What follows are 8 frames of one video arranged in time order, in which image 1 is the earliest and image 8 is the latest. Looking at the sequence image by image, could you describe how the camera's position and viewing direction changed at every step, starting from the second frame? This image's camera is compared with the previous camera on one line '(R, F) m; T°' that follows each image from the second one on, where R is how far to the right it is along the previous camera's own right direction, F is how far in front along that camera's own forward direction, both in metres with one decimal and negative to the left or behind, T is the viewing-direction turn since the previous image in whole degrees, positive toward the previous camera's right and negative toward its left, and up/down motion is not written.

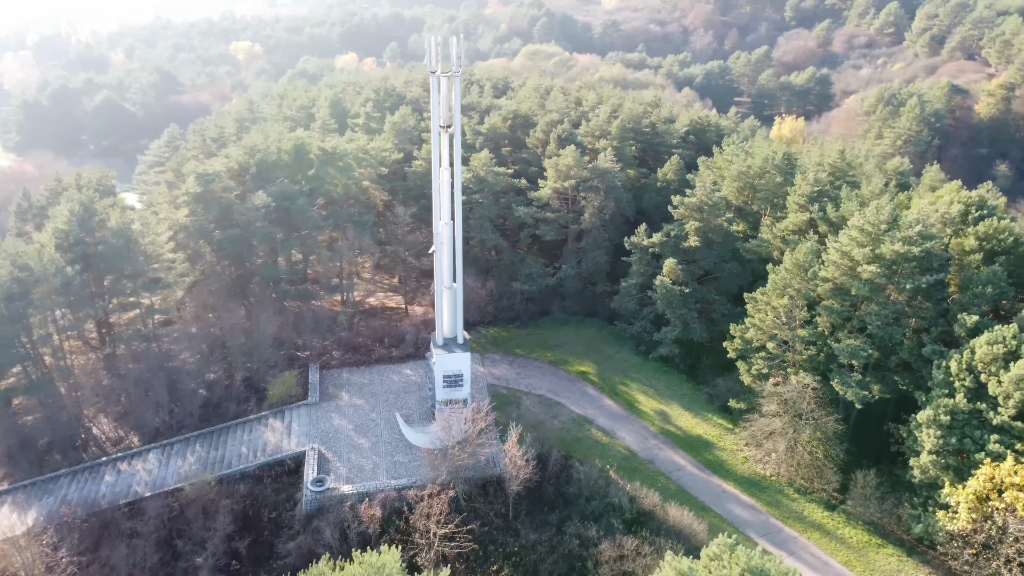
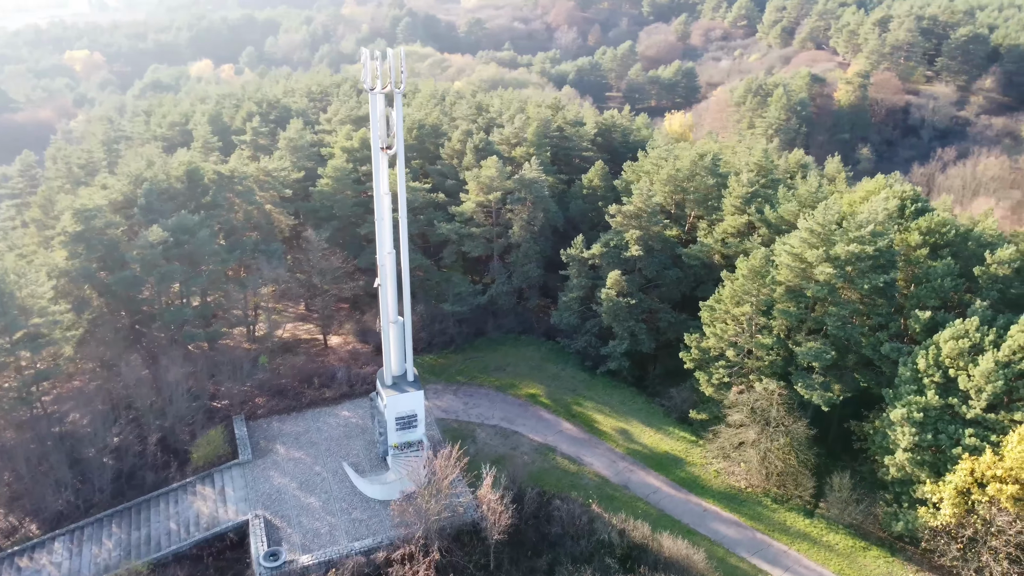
(-2.6, +2.1) m; +9°
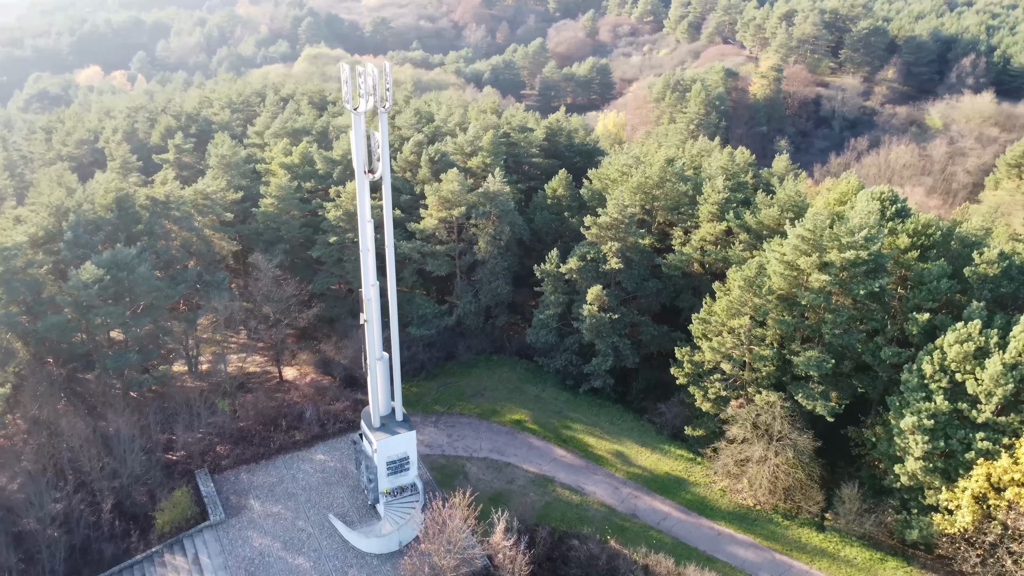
(-2.6, +1.8) m; +7°
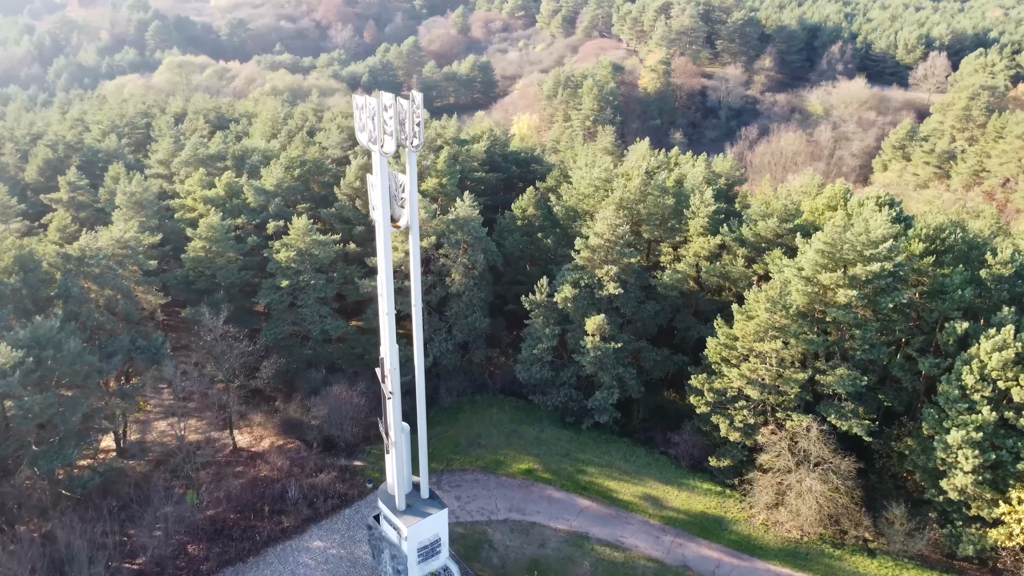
(-4.3, +3.1) m; +10°
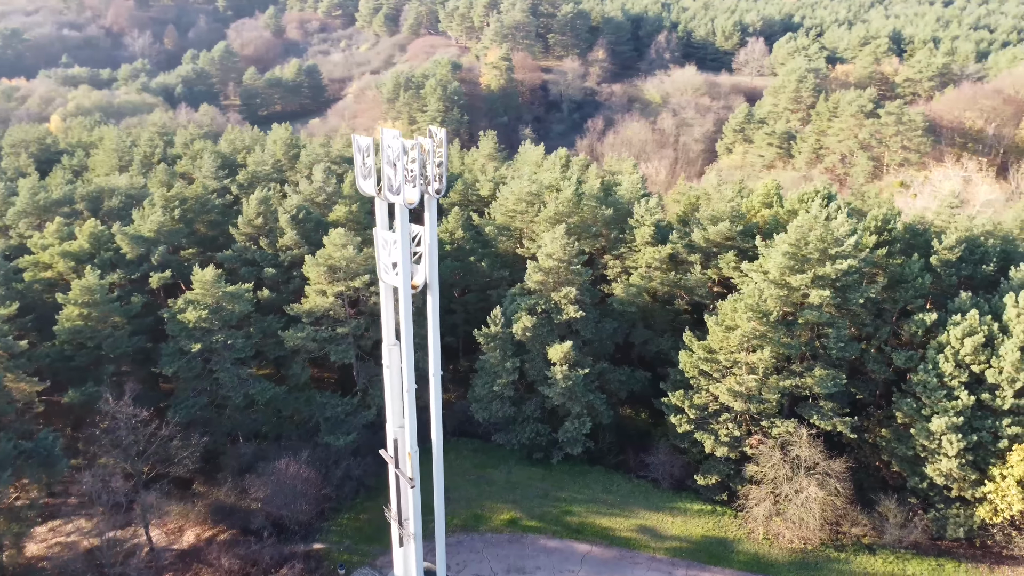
(-4.1, +2.9) m; +13°
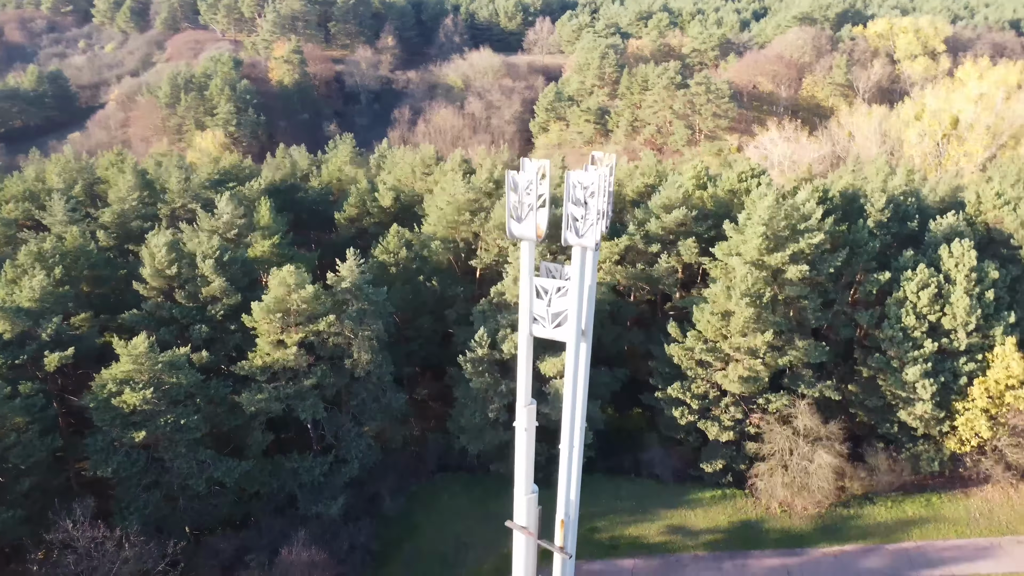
(-6.4, +2.8) m; +17°
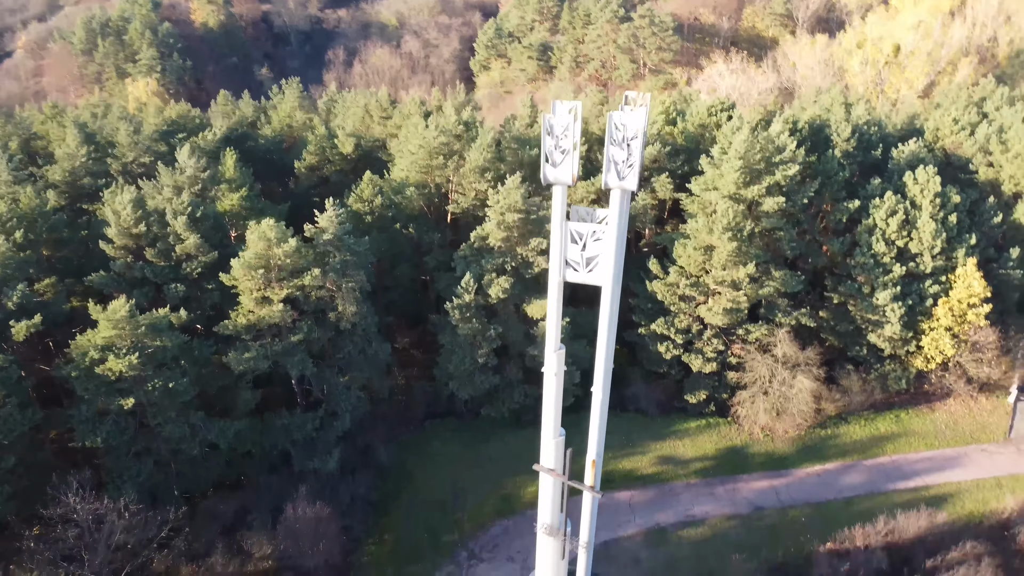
(-1.6, +0.2) m; +5°
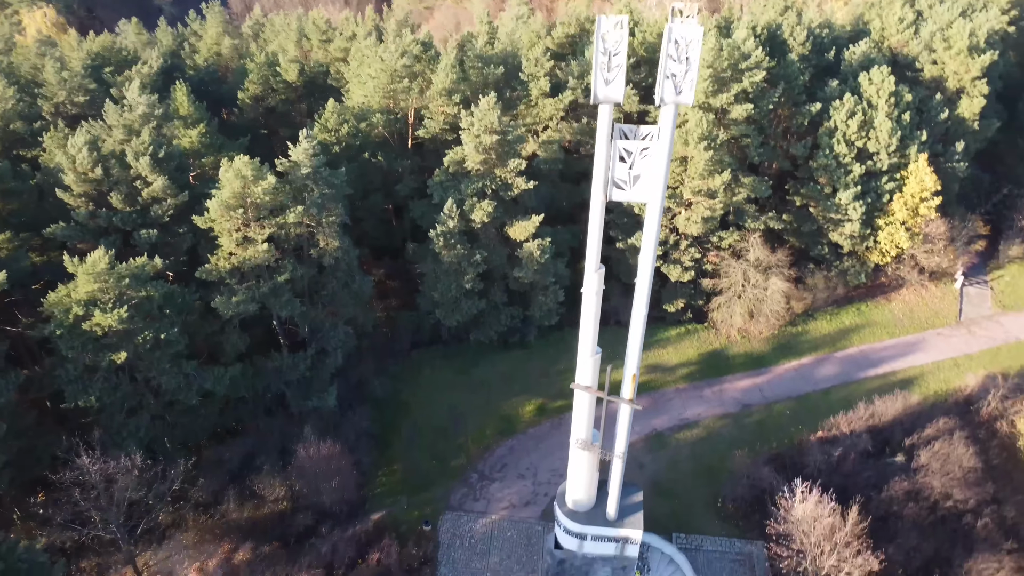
(-2.2, +0.2) m; +6°
